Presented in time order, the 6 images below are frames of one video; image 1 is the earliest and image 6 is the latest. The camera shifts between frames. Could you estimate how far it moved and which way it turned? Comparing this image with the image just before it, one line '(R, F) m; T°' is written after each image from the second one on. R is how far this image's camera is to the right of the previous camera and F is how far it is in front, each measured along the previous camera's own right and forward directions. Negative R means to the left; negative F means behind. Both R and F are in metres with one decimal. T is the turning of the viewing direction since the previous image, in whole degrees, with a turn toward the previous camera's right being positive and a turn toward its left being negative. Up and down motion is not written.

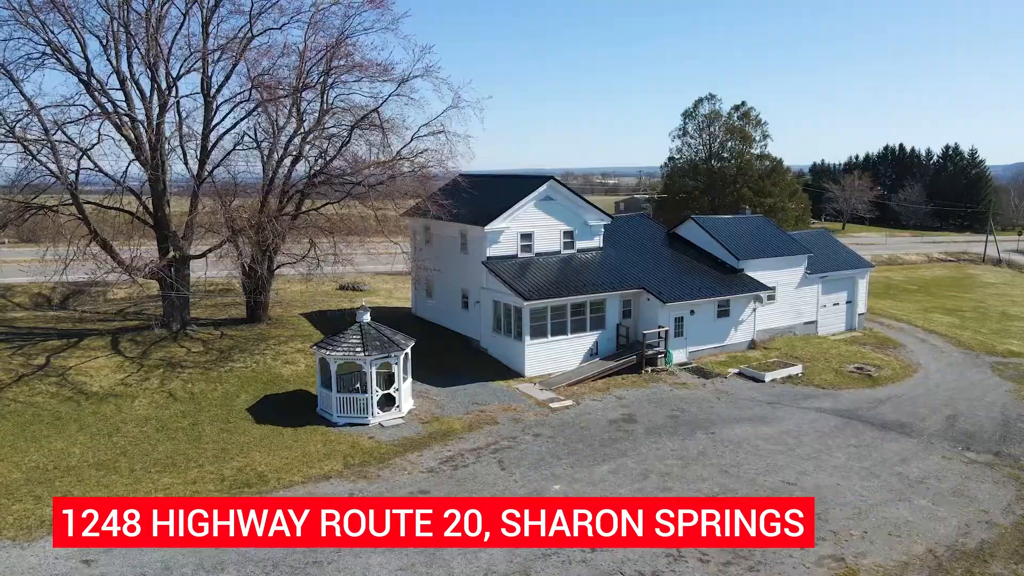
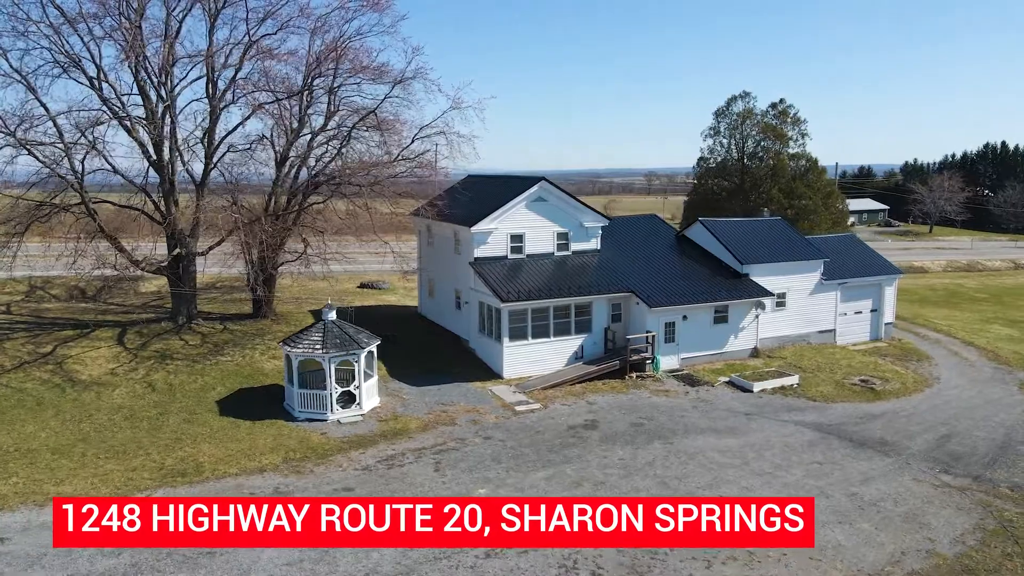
(+3.1, +0.3) m; -6°
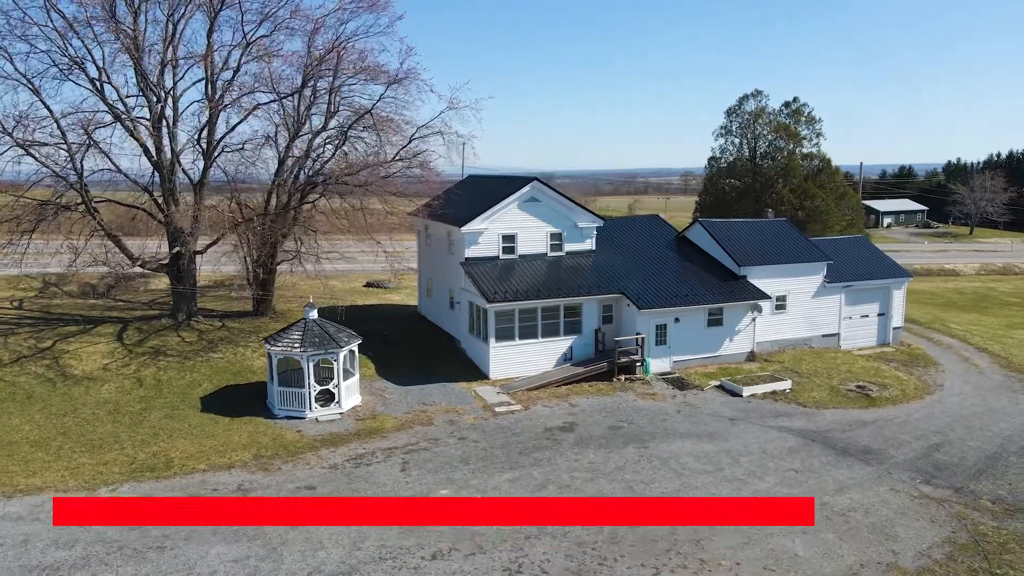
(+1.5, +0.1) m; -3°
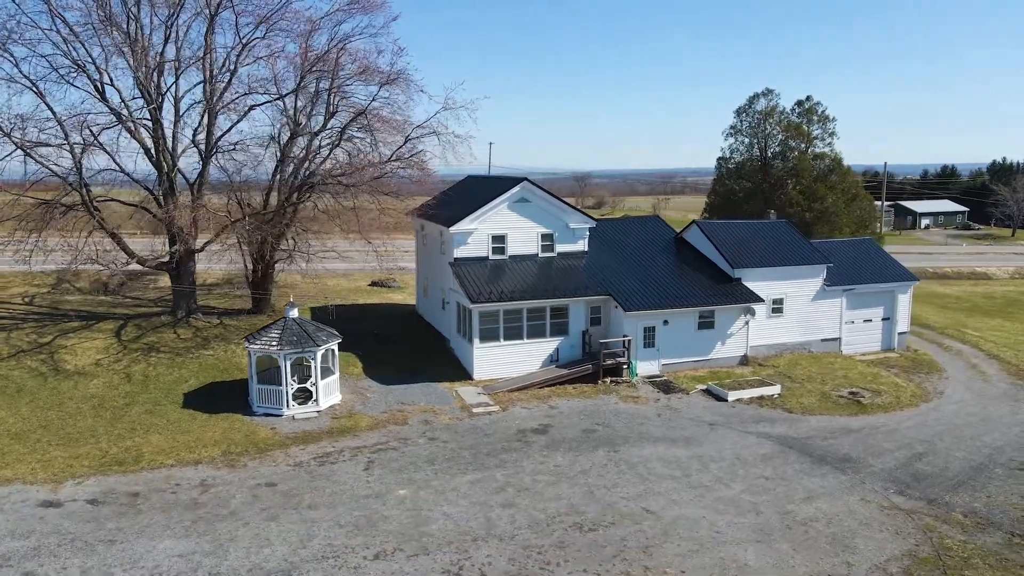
(+1.5, +0.1) m; -3°
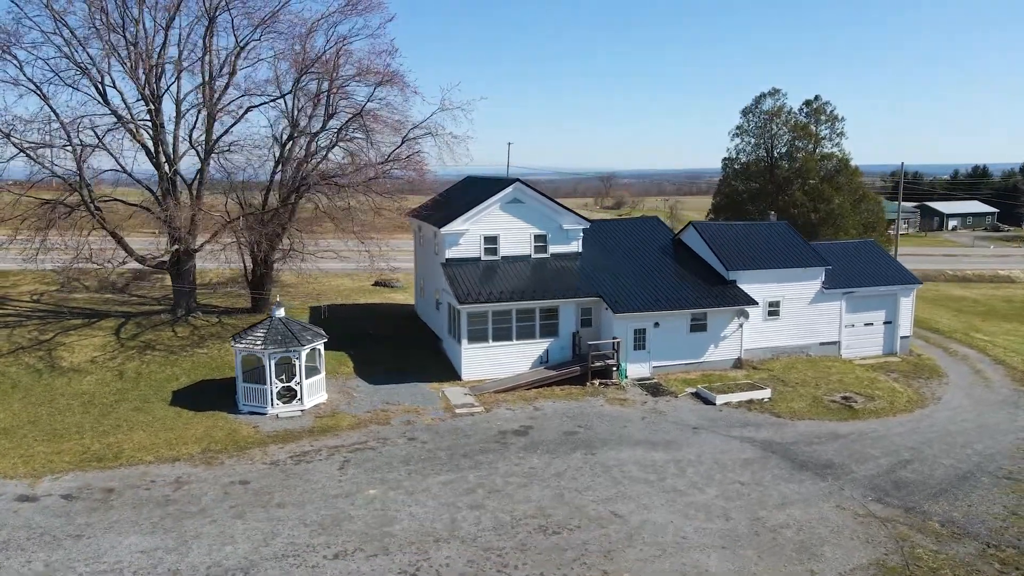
(+1.1, 0.0) m; -2°
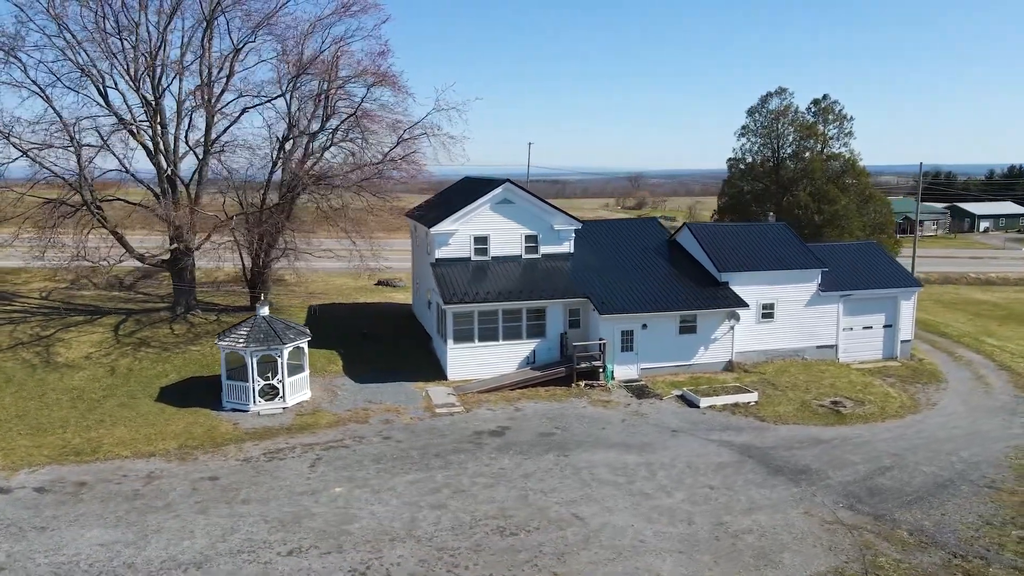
(+1.3, 0.0) m; -2°
